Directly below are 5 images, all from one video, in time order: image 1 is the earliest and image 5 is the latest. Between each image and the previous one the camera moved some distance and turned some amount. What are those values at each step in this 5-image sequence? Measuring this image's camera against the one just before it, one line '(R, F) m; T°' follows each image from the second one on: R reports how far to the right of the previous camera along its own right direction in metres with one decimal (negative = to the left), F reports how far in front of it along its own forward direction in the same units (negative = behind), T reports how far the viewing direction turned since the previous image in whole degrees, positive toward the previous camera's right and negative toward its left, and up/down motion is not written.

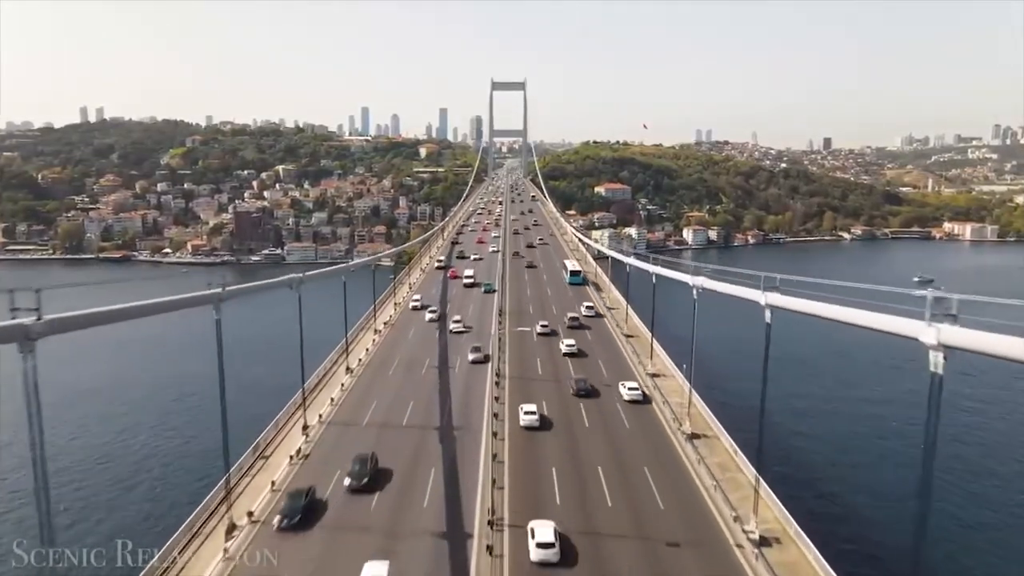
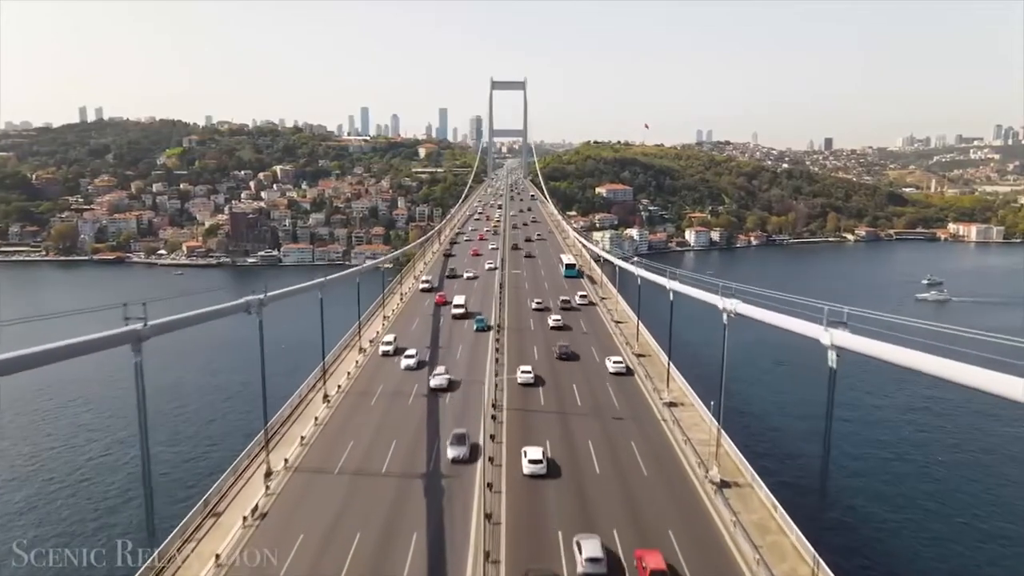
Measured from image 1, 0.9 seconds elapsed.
(0.0, +1.0) m; 0°
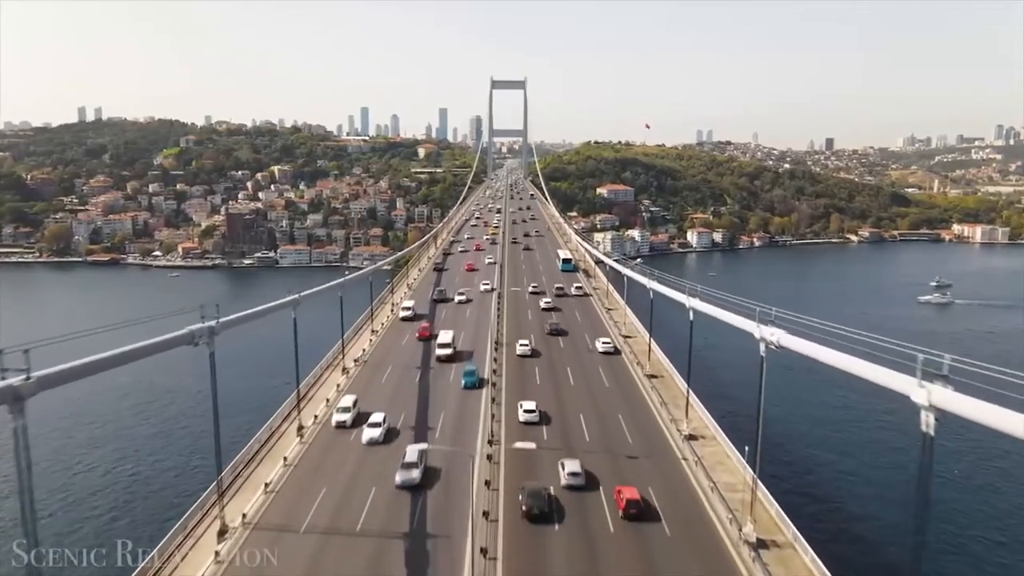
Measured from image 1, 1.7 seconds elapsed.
(0.0, +0.9) m; 0°
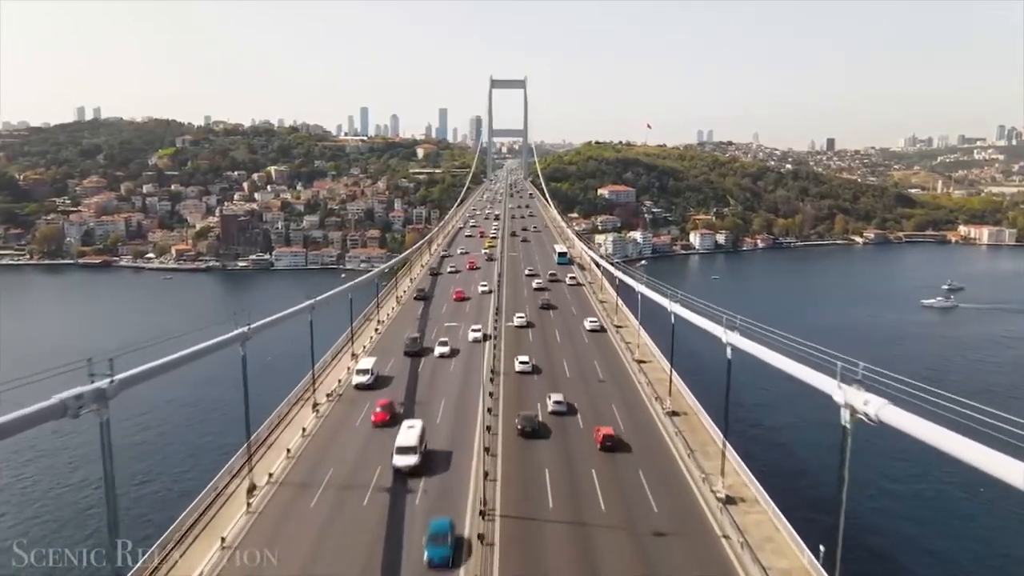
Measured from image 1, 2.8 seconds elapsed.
(0.0, +1.3) m; 0°
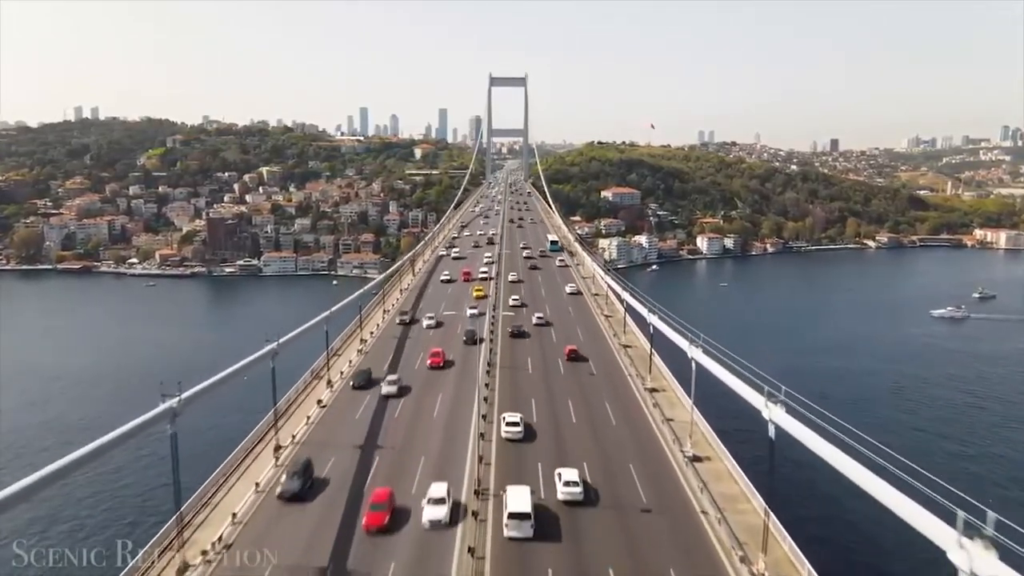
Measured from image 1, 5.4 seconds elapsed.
(0.0, +3.0) m; 0°
